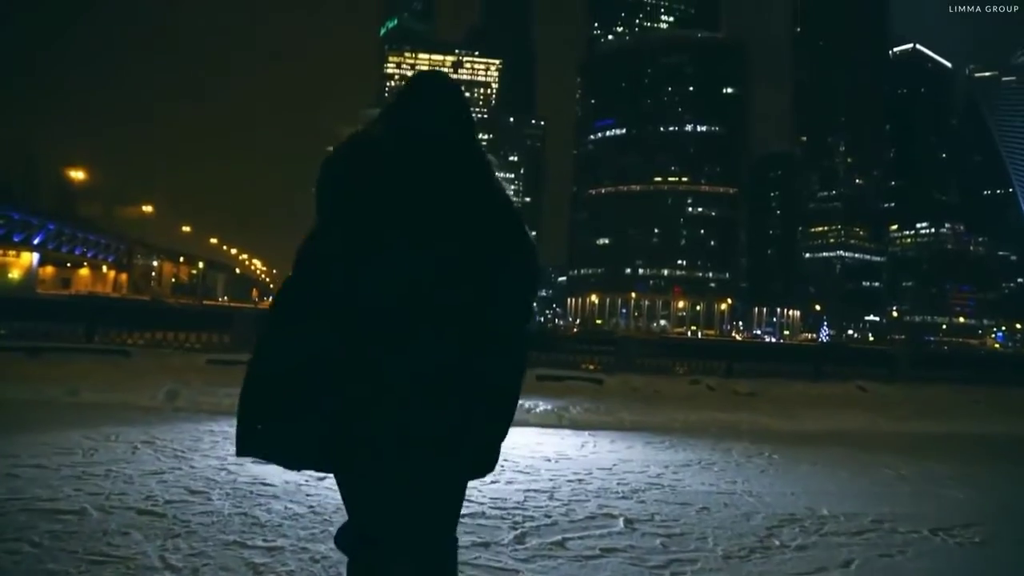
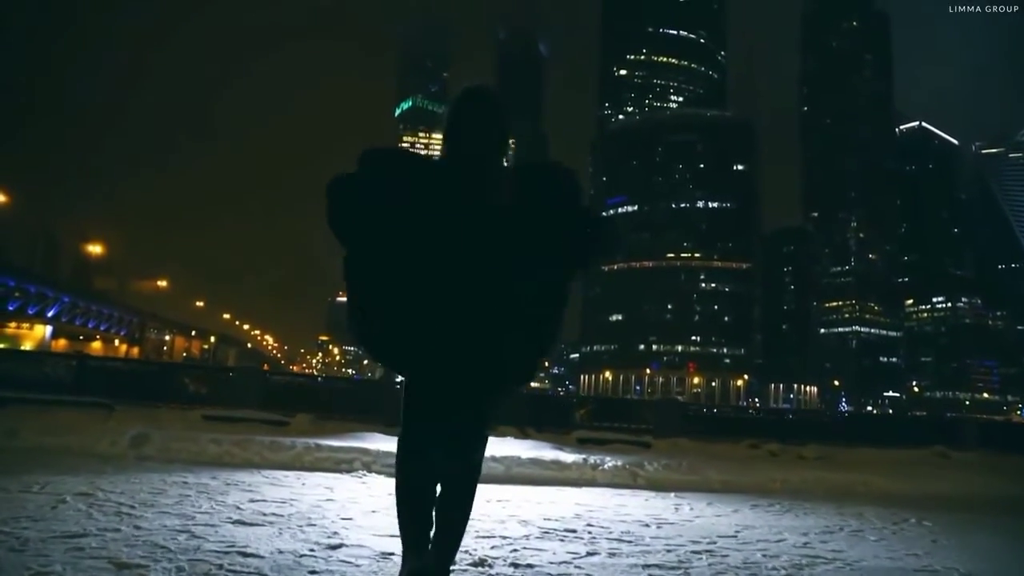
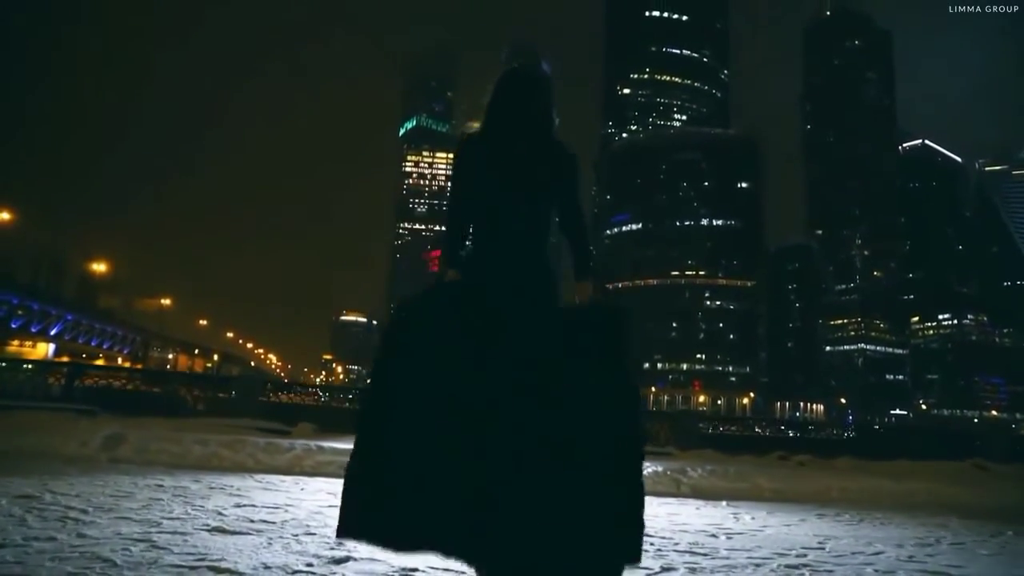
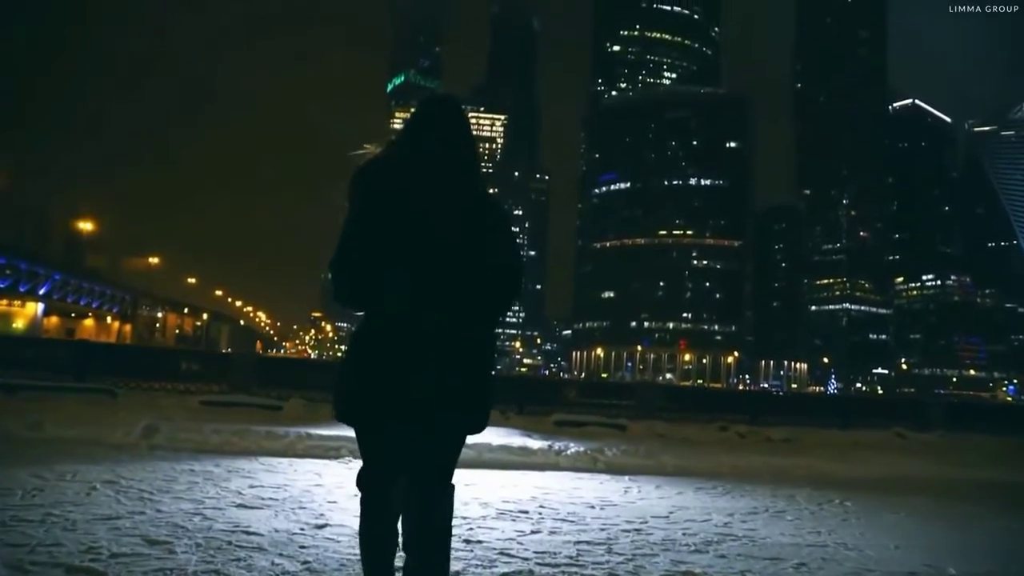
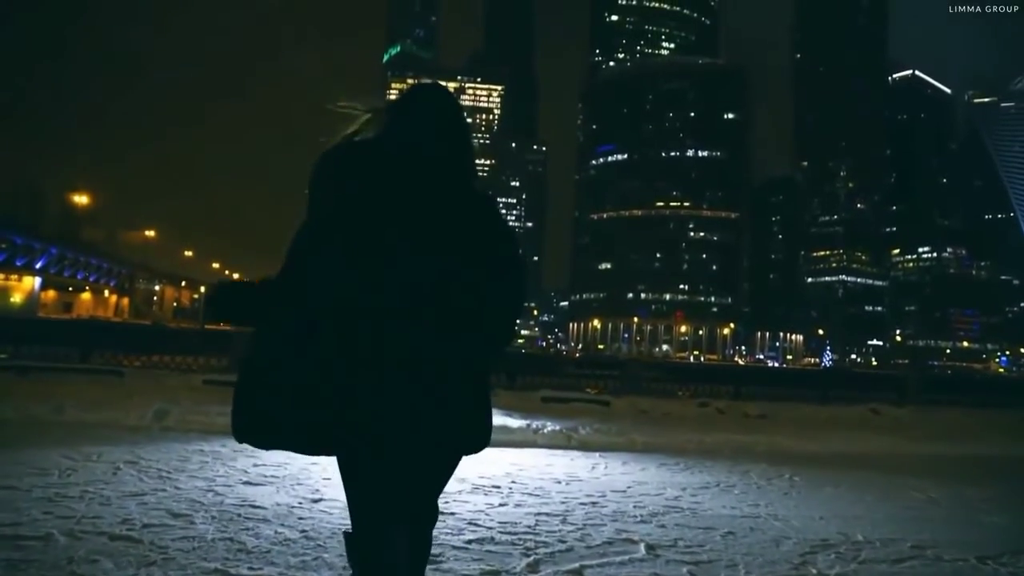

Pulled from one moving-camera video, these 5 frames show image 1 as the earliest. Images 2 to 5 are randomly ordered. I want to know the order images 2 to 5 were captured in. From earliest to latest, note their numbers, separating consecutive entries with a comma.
5, 4, 2, 3
